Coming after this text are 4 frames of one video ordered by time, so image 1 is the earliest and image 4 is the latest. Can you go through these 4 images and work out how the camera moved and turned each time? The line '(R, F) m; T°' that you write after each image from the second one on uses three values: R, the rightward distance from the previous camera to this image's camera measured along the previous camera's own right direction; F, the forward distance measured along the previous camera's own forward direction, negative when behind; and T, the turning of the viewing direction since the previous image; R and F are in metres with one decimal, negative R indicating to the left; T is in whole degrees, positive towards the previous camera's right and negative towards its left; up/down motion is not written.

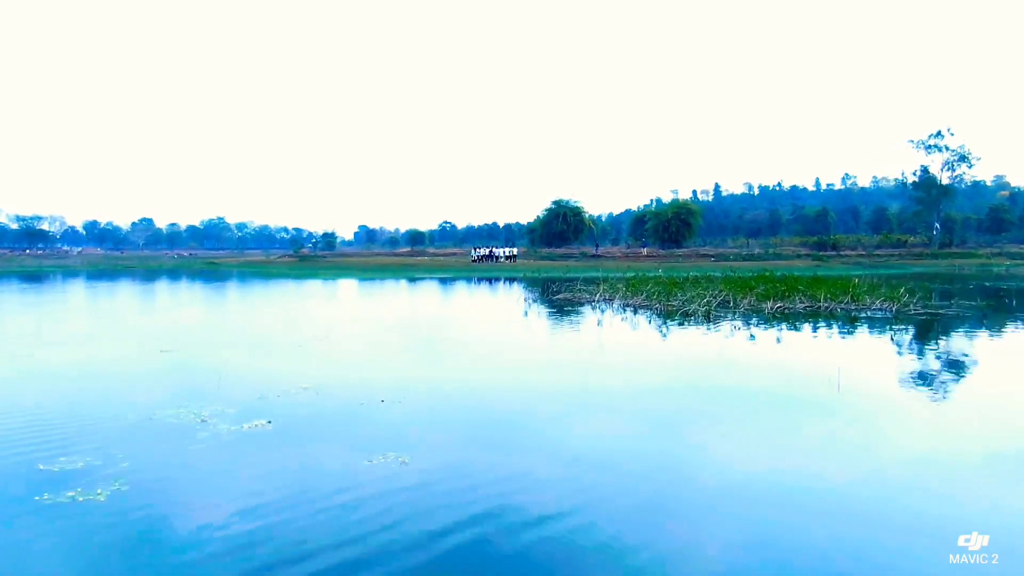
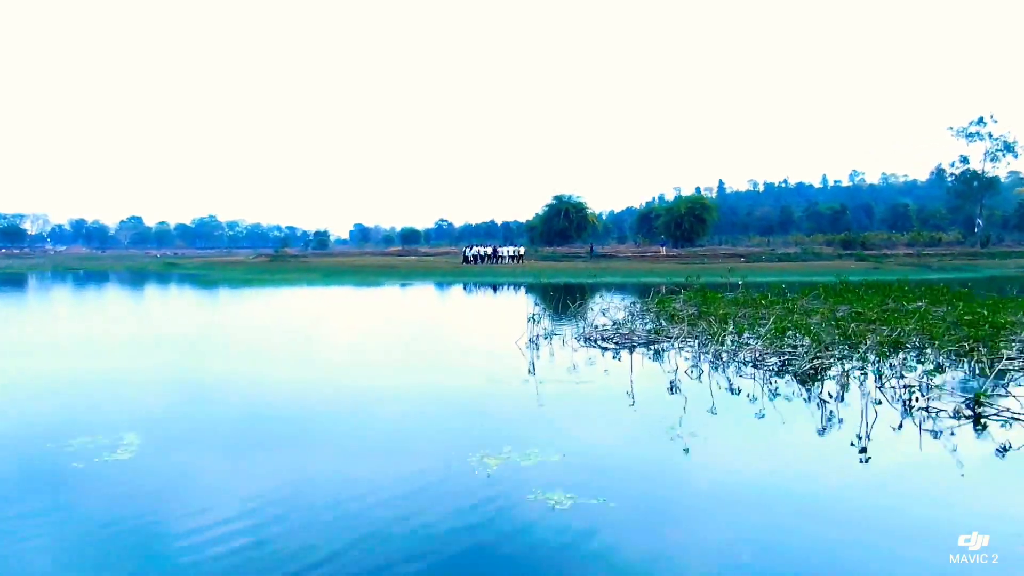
(0.0, +2.0) m; 0°
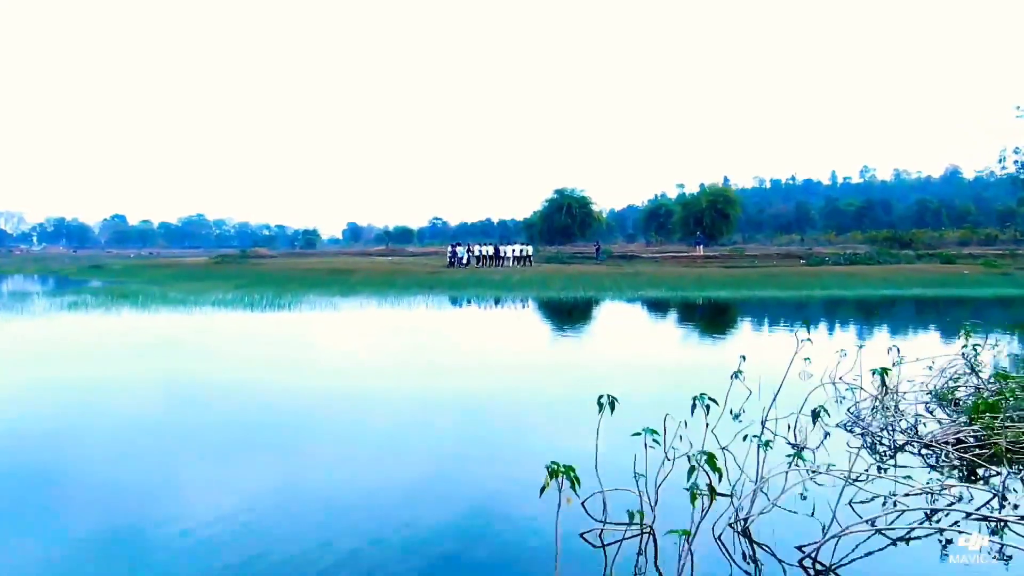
(0.0, +2.7) m; 0°
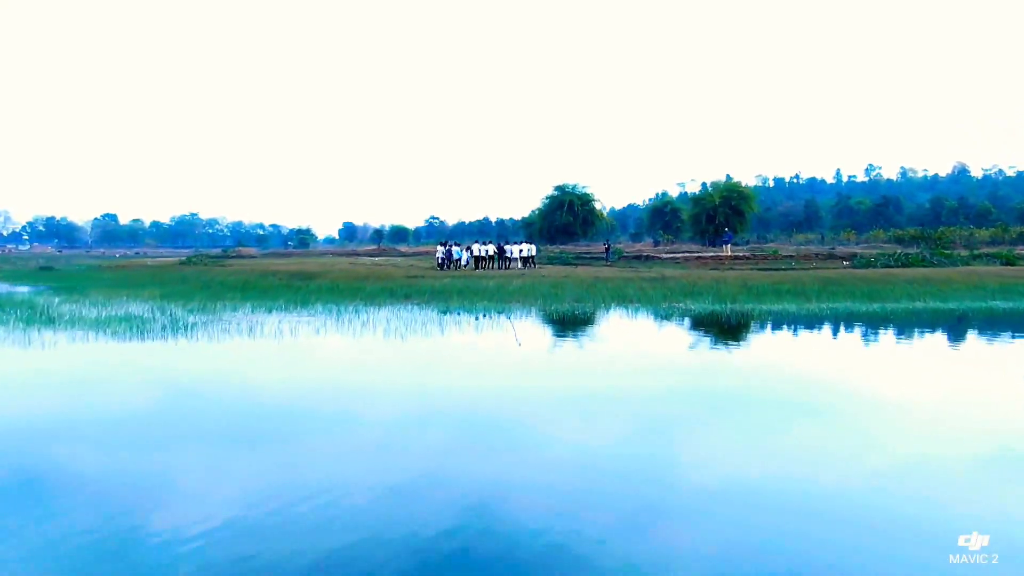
(0.0, +1.4) m; 0°
